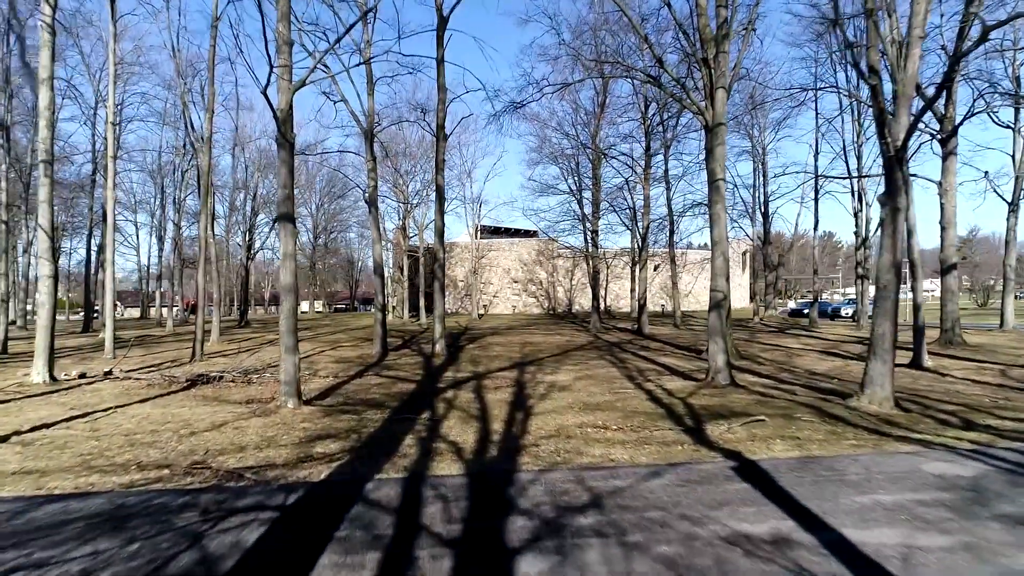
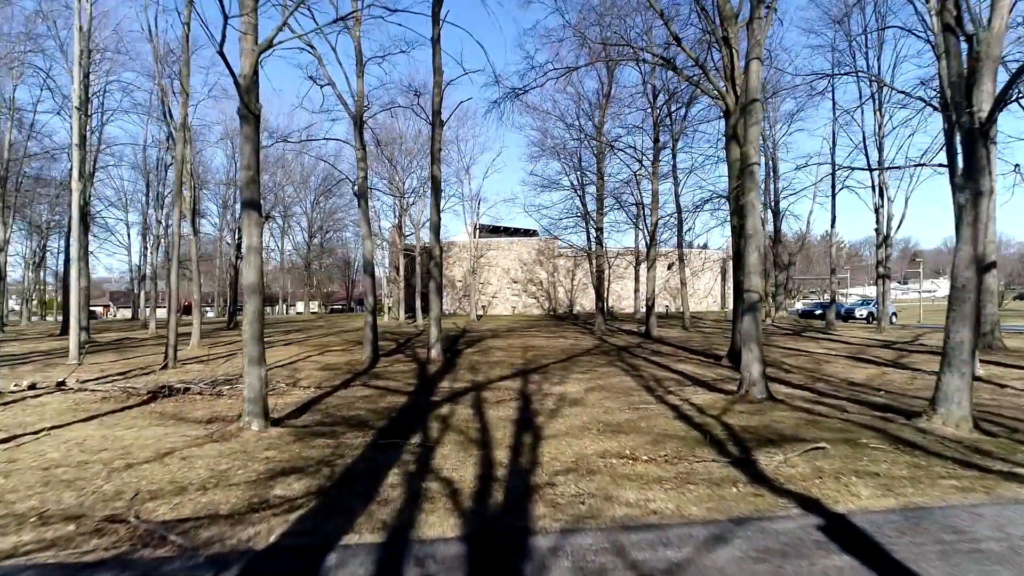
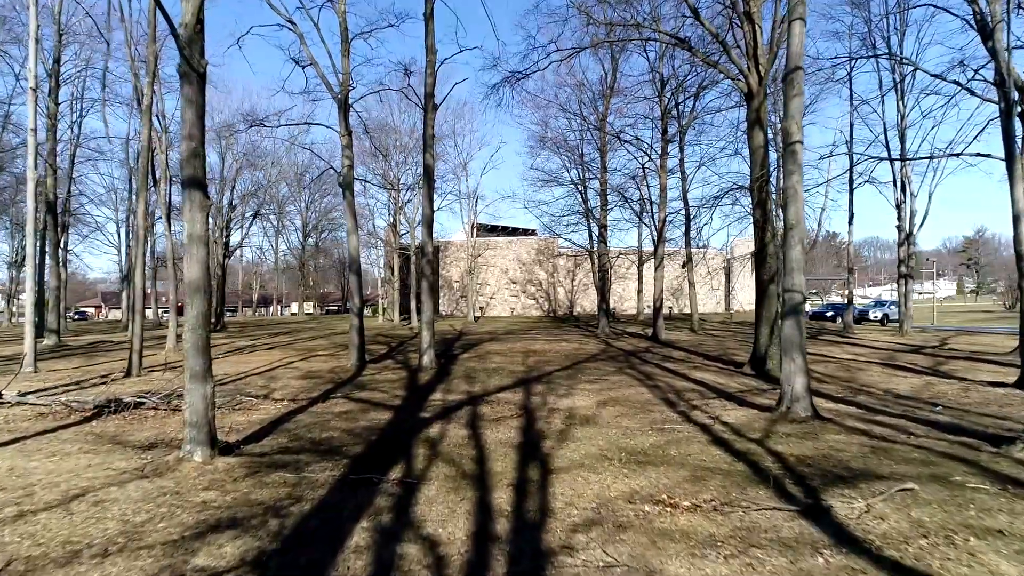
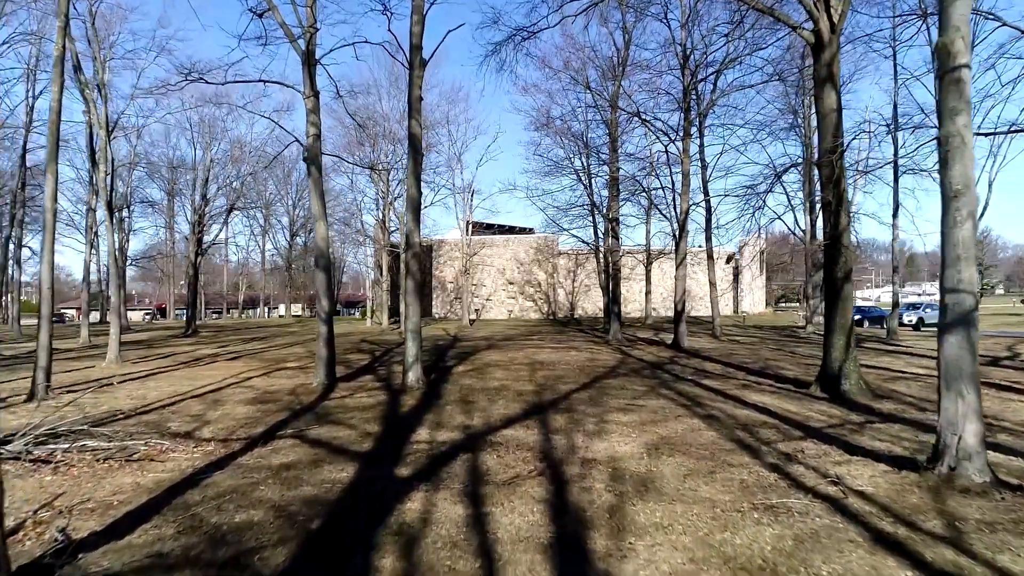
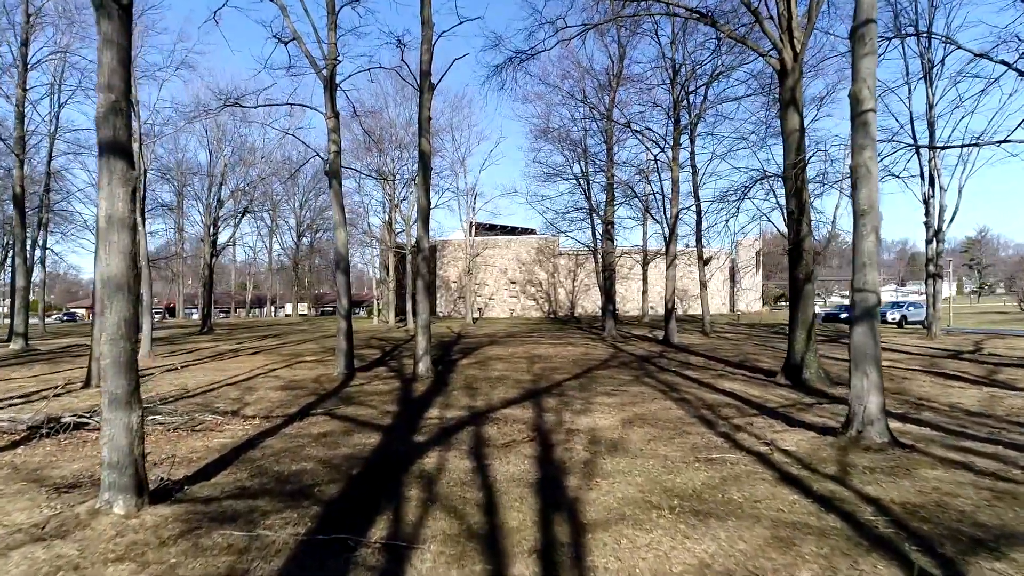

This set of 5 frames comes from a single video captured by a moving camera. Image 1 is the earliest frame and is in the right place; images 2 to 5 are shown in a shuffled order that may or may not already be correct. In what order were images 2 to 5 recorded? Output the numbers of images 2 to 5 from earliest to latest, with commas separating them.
2, 3, 5, 4
